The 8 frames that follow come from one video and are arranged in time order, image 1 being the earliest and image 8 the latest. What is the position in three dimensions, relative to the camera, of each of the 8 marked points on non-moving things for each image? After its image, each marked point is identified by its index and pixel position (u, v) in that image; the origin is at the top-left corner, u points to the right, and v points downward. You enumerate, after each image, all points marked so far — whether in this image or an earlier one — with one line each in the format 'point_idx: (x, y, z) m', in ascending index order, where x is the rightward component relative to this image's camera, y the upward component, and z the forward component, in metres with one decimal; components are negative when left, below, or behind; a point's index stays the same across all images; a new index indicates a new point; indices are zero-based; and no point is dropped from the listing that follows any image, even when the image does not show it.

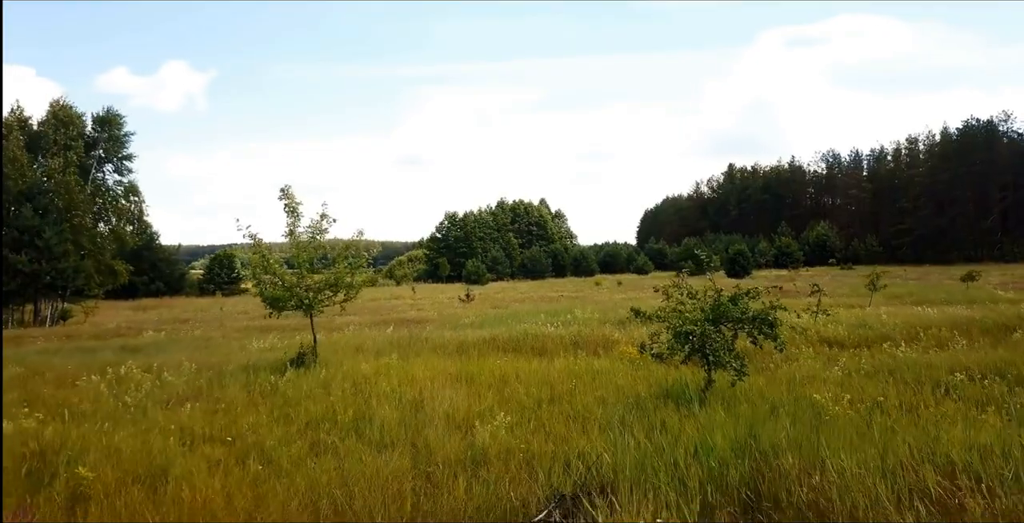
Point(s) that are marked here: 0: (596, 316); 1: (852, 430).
0: (+1.2, -0.9, +14.2) m
1: (+1.8, -0.9, +4.5) m
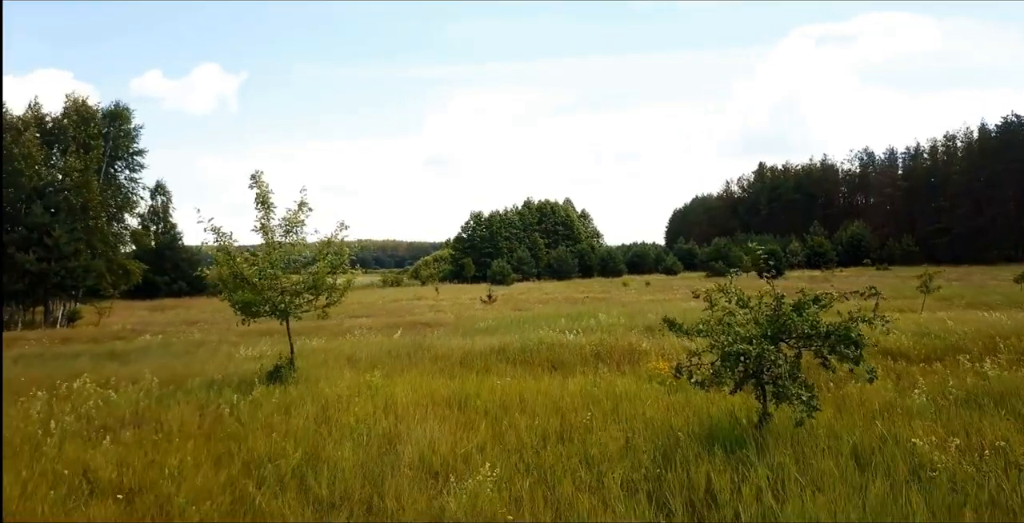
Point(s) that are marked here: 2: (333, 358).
0: (+1.5, -0.9, +13.0) m
1: (+1.7, -0.9, +3.3) m
2: (-1.8, -1.0, +8.7) m
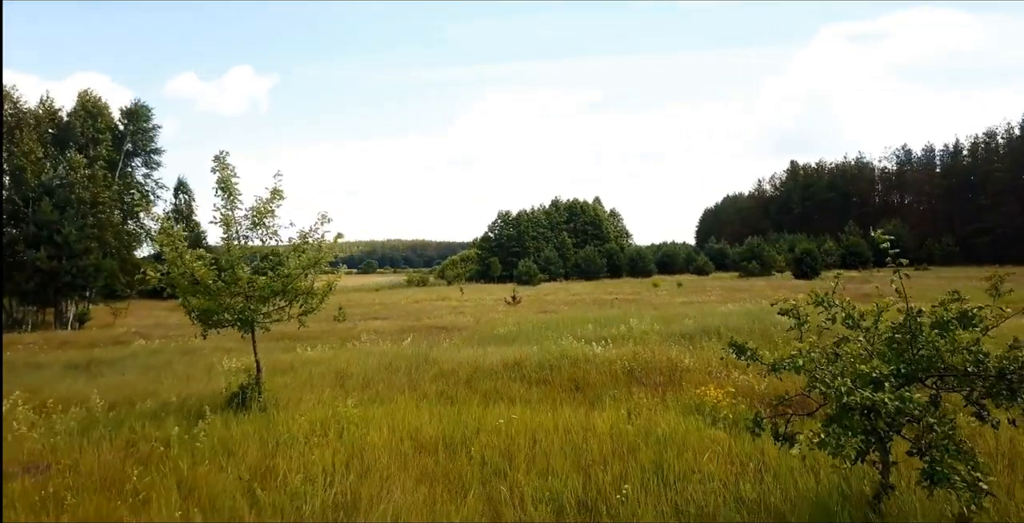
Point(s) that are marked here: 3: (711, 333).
0: (+1.8, -0.9, +11.7) m
1: (+1.7, -0.9, +2.0) m
2: (-1.6, -1.0, +7.5) m
3: (+2.4, -0.9, +10.6) m
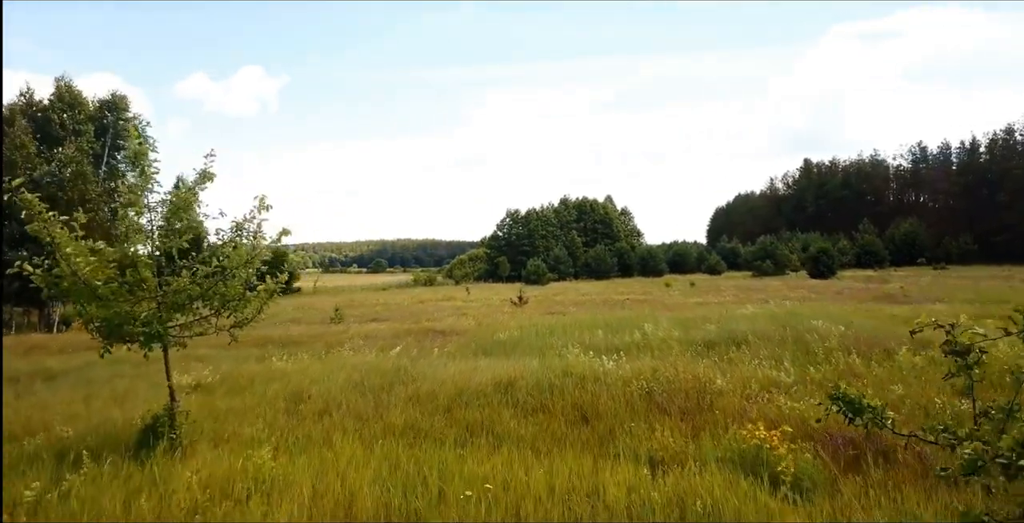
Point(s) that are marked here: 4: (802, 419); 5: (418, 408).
0: (+1.8, -0.9, +10.4) m
1: (+1.6, -0.9, +0.7) m
2: (-1.7, -0.9, +6.3) m
3: (+2.4, -0.9, +9.3) m
4: (+1.6, -0.8, +4.7) m
5: (-0.6, -0.9, +5.4) m
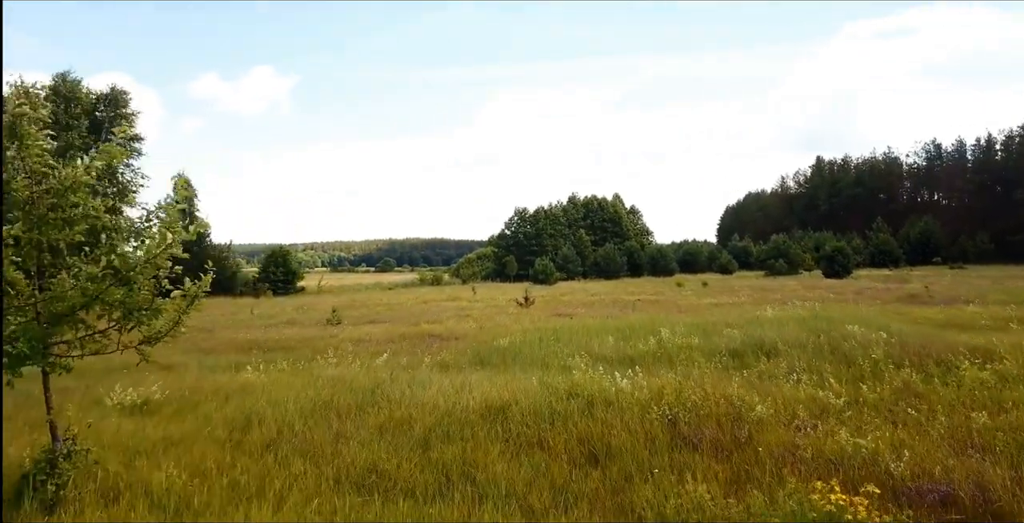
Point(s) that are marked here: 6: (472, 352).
0: (+1.8, -0.8, +9.3) m
1: (+1.5, -0.9, -0.4) m
2: (-1.7, -0.9, +5.2) m
3: (+2.4, -0.8, +8.2) m
4: (+1.5, -0.8, +3.6) m
5: (-0.6, -0.9, +4.3) m
6: (-0.4, -1.0, +10.1) m
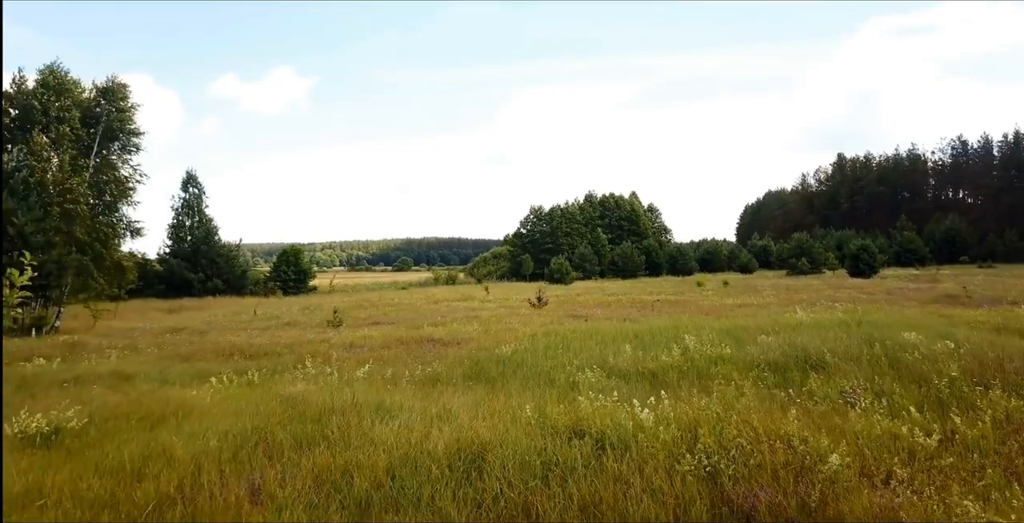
0: (+1.8, -0.8, +8.0) m
1: (+1.3, -0.8, -1.7) m
2: (-1.8, -0.9, +4.0) m
3: (+2.4, -0.8, +6.9) m
4: (+1.4, -0.8, +2.3) m
5: (-0.7, -0.9, +3.1) m
6: (-0.4, -1.0, +8.8) m
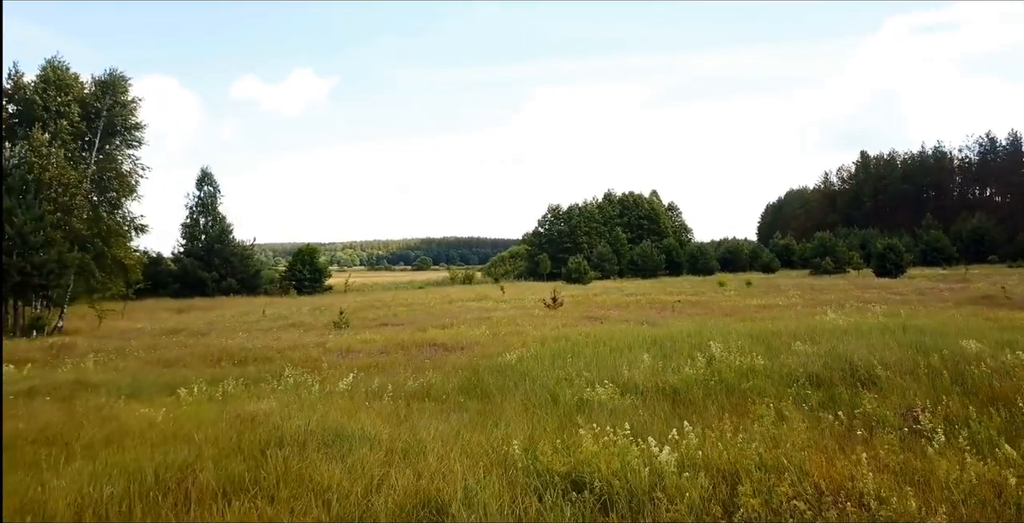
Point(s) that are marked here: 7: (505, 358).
0: (+1.8, -0.8, +7.0) m
1: (+1.1, -0.8, -2.6) m
2: (-1.9, -0.9, +3.1) m
3: (+2.4, -0.8, +5.9) m
4: (+1.3, -0.8, +1.4) m
5: (-0.8, -0.9, +2.2) m
6: (-0.4, -1.0, +7.9) m
7: (-0.1, -1.0, +8.8) m
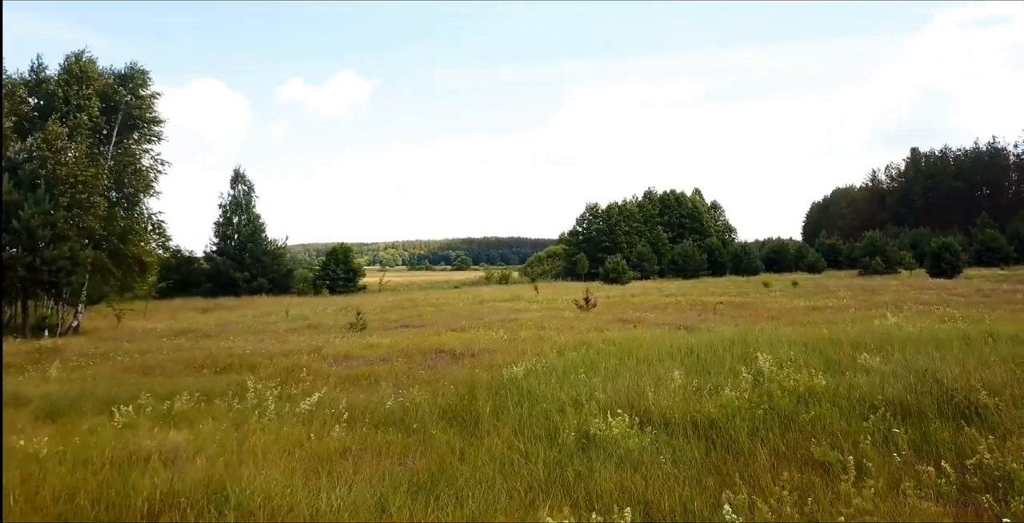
0: (+1.8, -0.7, +5.6) m
1: (+0.6, -0.8, -4.0) m
2: (-2.1, -0.8, +1.9) m
3: (+2.3, -0.8, +4.5) m
4: (+1.0, -0.7, 0.0) m
5: (-1.1, -0.8, +0.9) m
6: (-0.4, -1.0, +6.6) m
7: (0.0, -0.9, +7.5) m
